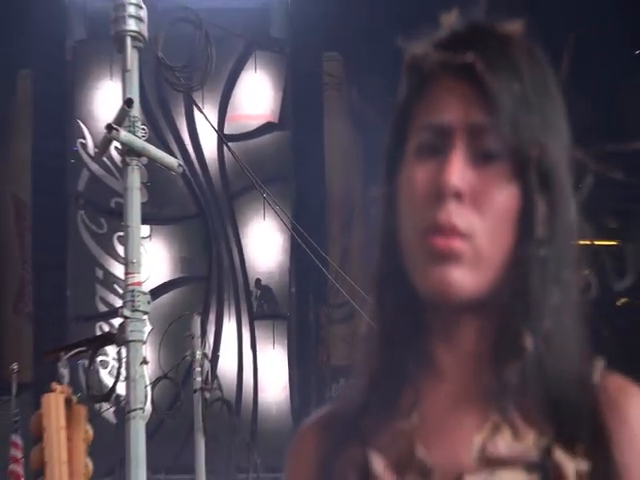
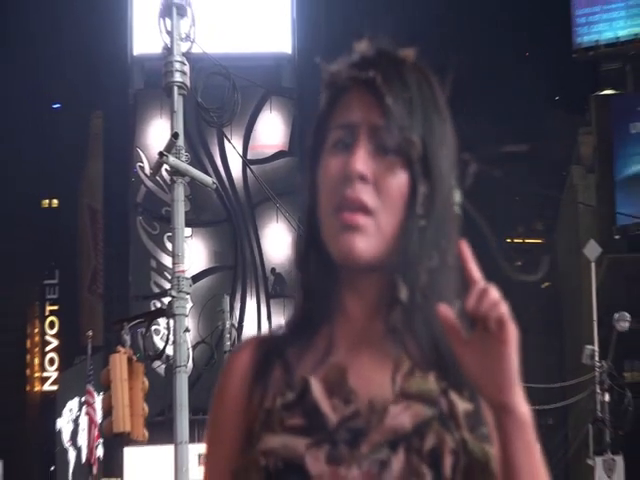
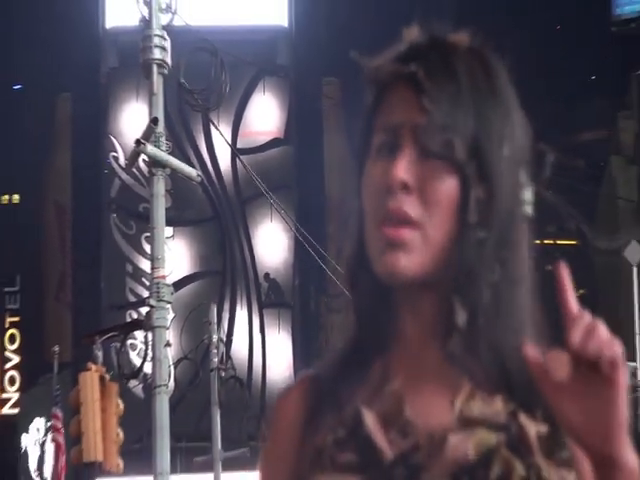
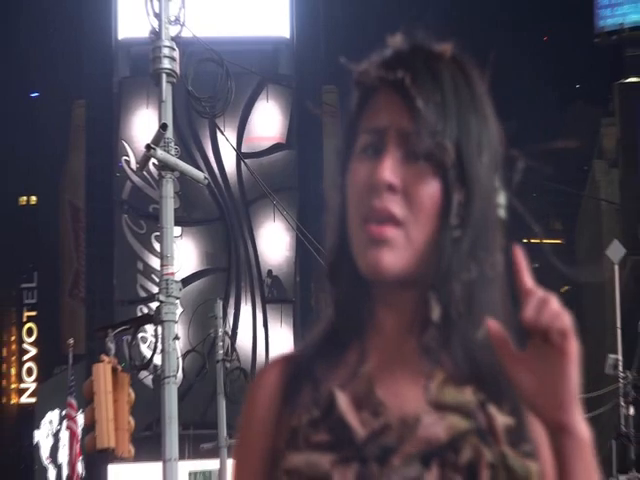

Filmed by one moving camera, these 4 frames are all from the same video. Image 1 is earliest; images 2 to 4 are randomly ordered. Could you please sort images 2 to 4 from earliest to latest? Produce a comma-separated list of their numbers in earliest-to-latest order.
3, 4, 2
